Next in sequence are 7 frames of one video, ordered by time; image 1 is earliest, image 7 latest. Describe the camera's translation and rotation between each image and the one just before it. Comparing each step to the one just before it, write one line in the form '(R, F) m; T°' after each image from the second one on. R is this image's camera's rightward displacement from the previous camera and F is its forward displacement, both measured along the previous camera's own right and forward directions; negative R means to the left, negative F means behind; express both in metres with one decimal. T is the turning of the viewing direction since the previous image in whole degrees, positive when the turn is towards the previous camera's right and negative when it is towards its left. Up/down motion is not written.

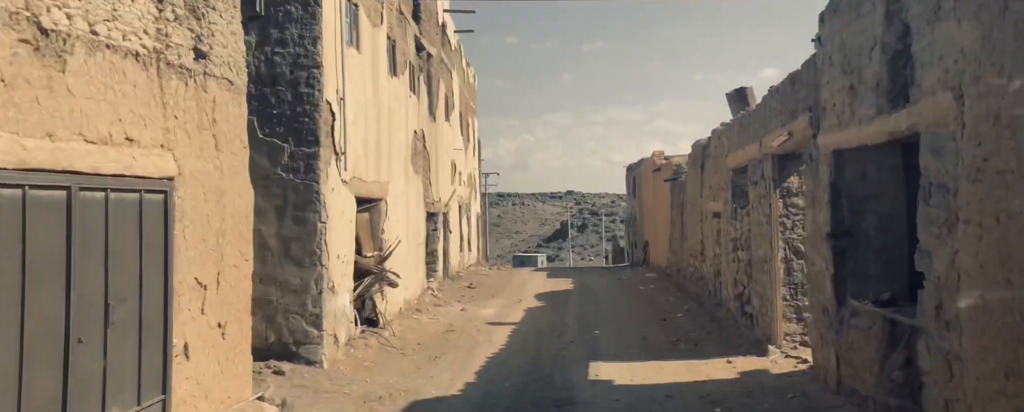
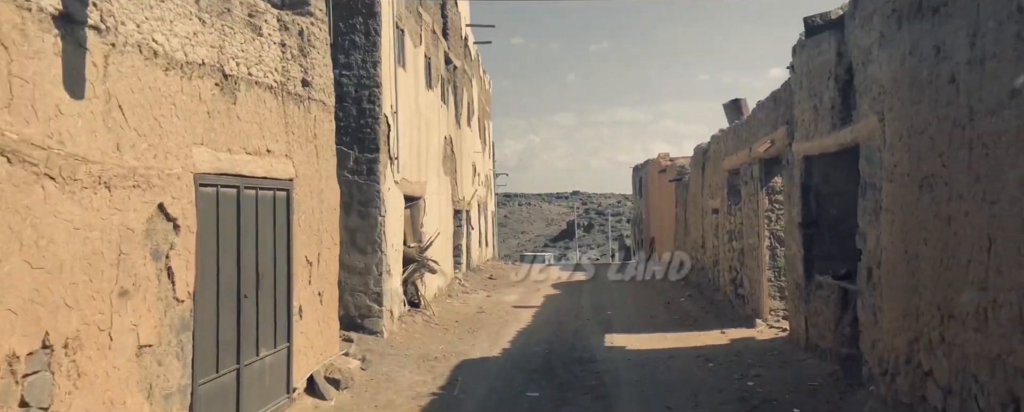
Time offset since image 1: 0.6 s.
(-0.3, -1.5) m; 0°
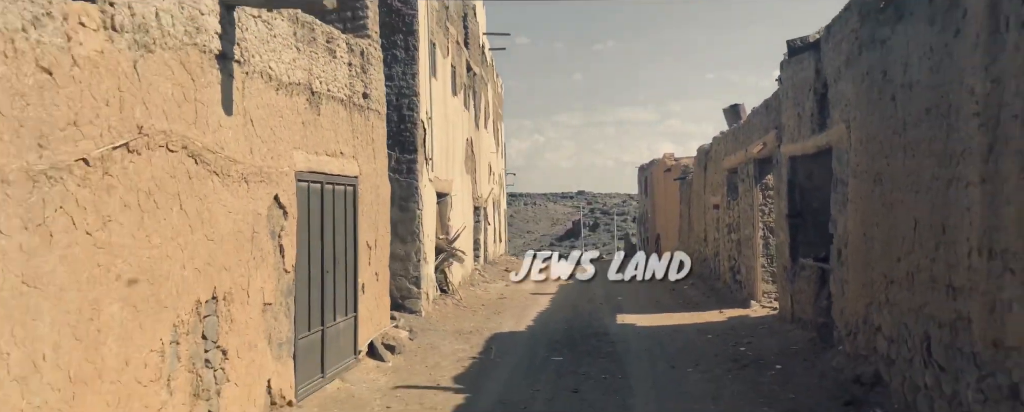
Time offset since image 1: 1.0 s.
(-0.2, -1.2) m; 0°
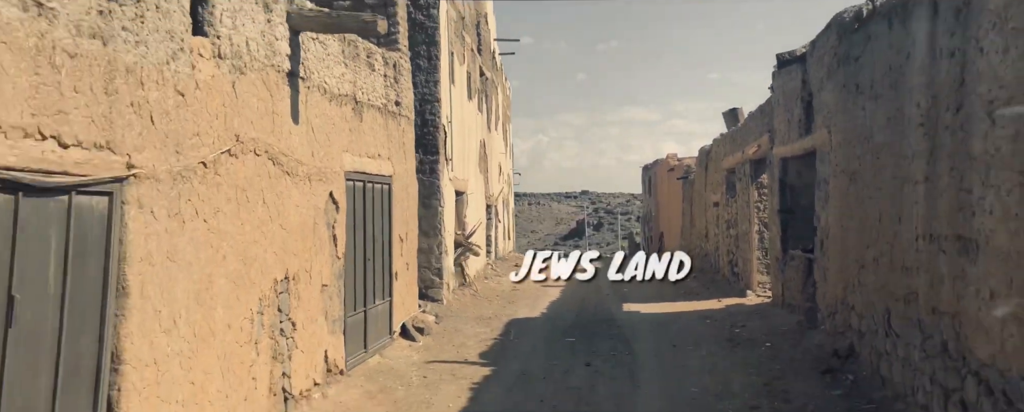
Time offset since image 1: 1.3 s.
(-0.2, -0.8) m; 0°
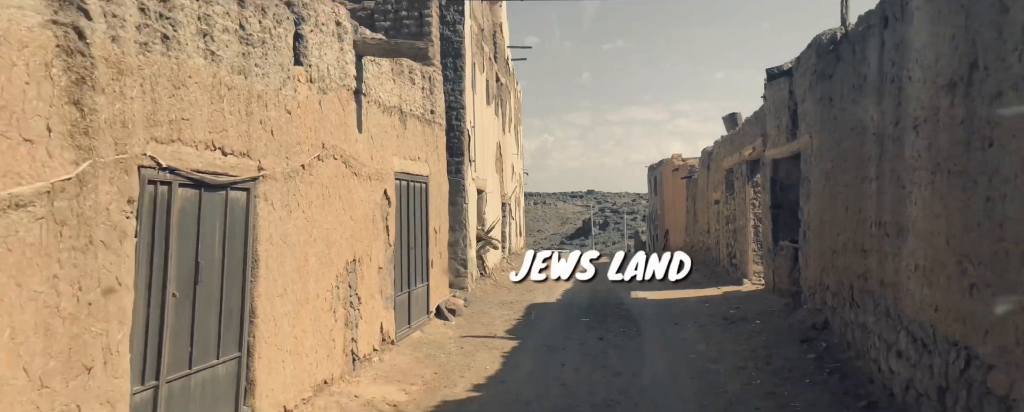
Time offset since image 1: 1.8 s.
(-0.2, -1.1) m; 0°
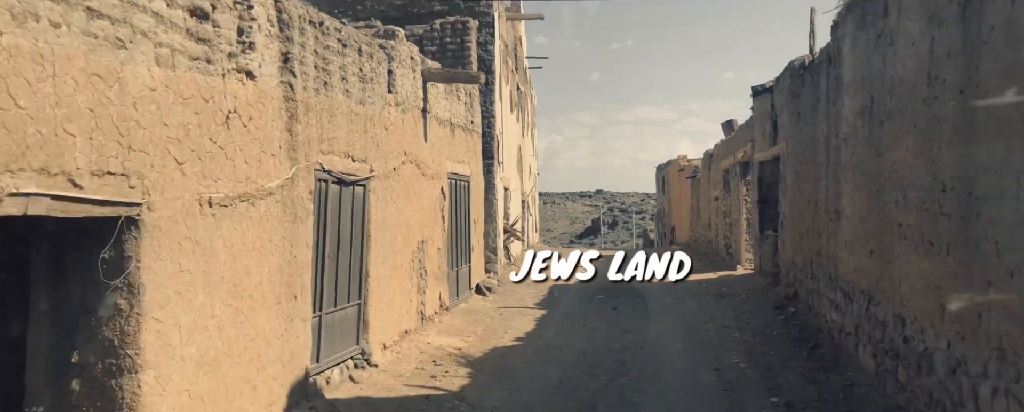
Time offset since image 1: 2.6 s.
(-0.3, -1.8) m; -1°
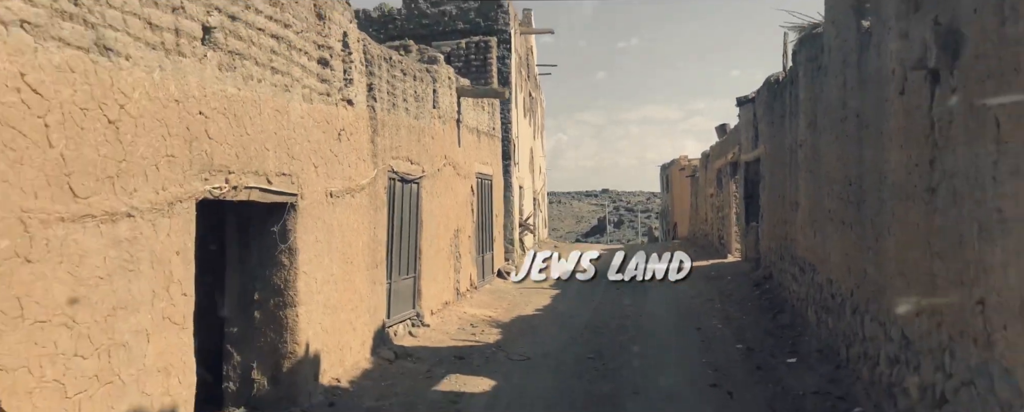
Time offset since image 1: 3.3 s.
(-0.2, -1.6) m; 0°
